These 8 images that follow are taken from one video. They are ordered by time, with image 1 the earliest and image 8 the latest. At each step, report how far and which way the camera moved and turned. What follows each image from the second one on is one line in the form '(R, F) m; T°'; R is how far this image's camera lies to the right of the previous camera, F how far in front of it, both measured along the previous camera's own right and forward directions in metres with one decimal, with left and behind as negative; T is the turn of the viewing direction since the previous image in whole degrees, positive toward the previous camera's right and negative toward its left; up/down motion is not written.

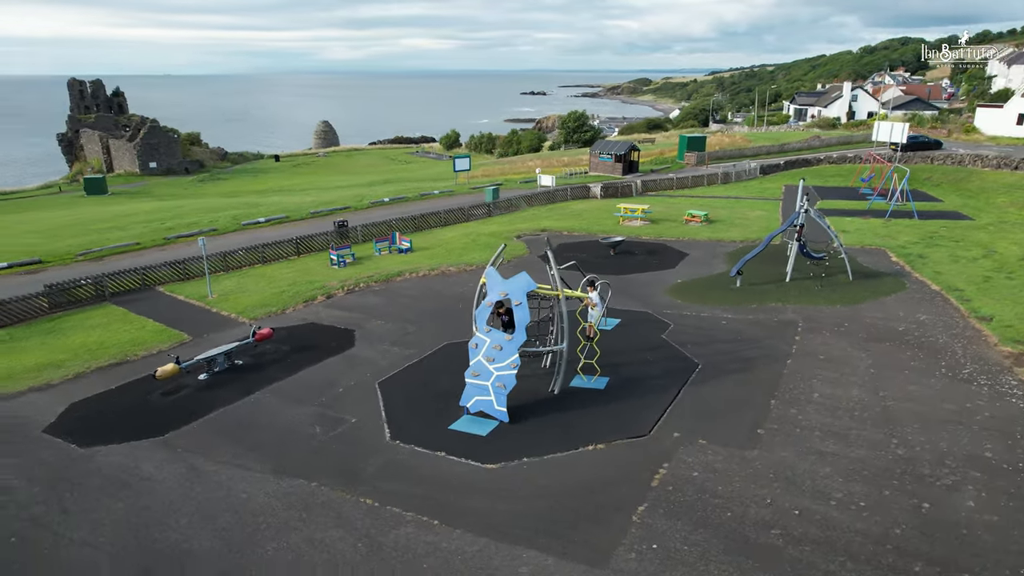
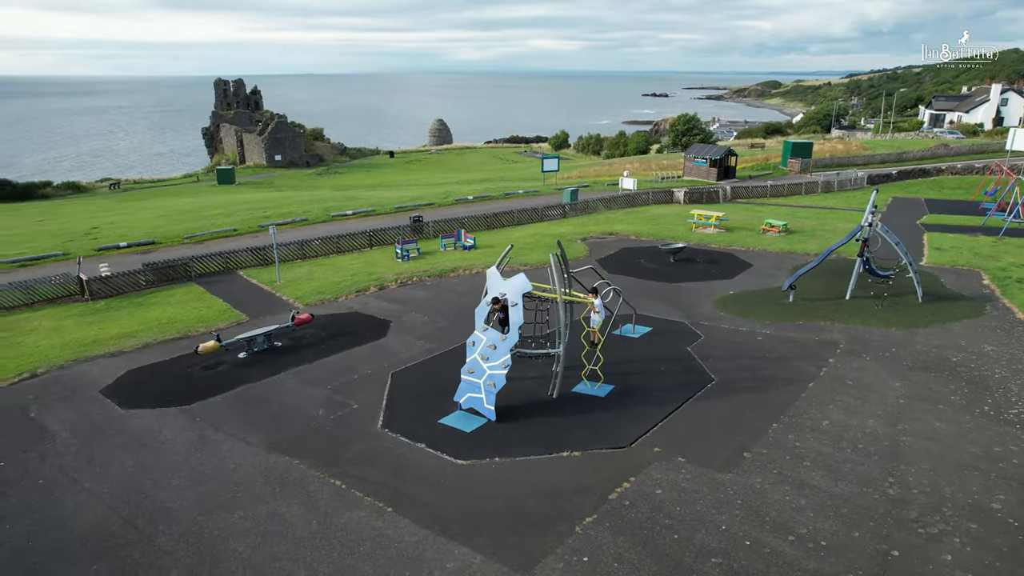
(+2.7, +0.2) m; -10°
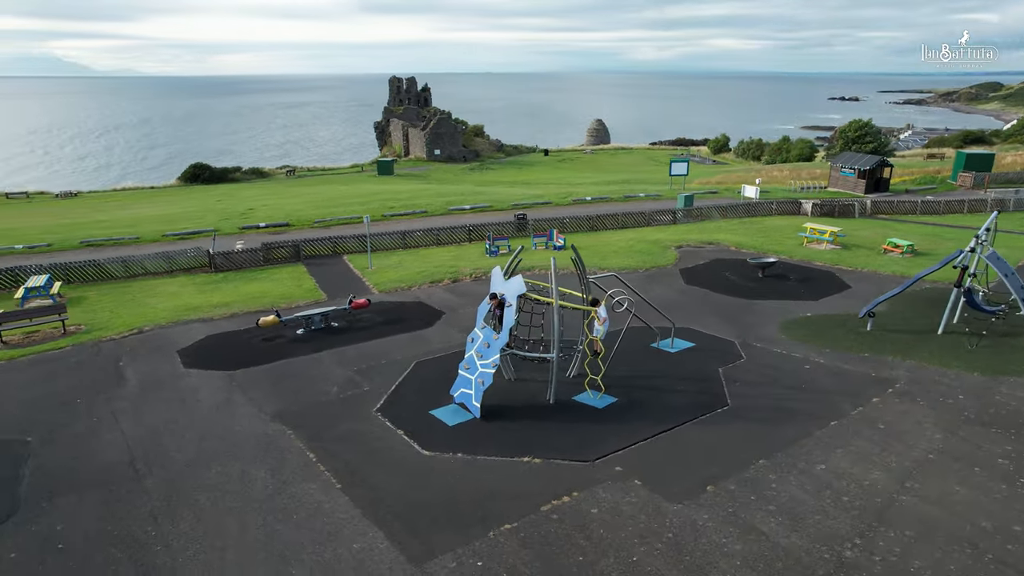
(+3.8, +0.5) m; -14°
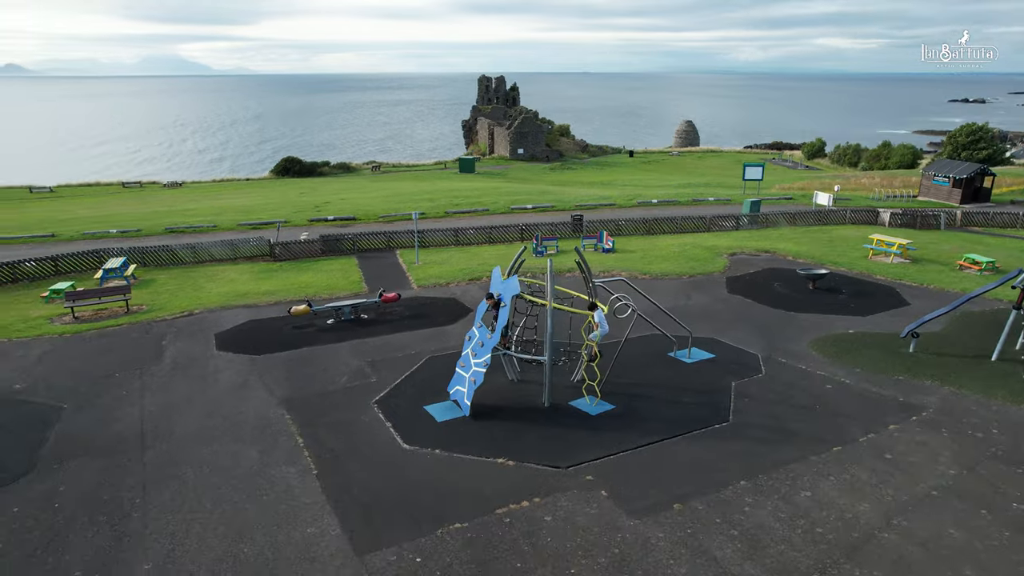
(+2.2, +0.2) m; -8°
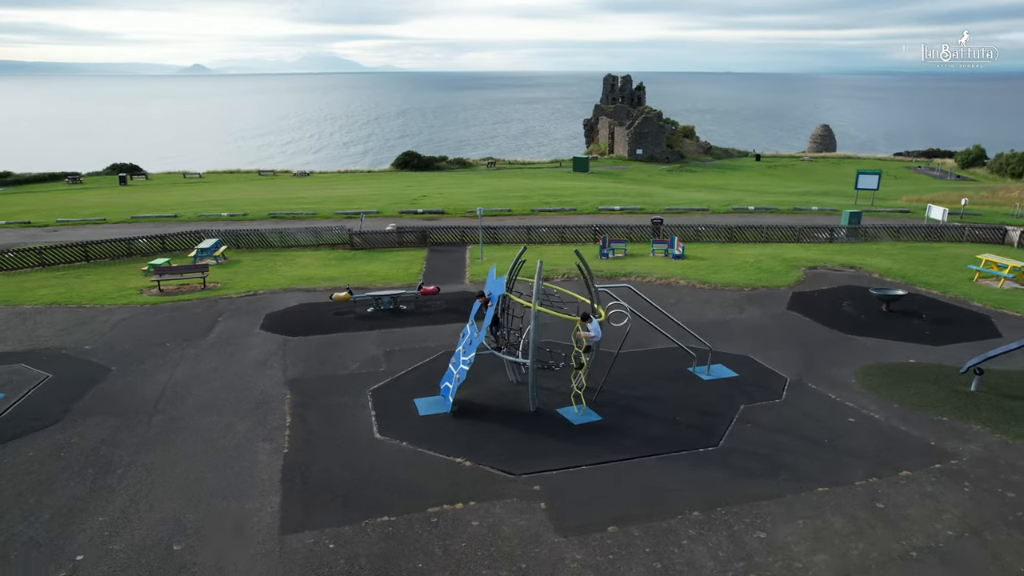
(+3.1, +0.5) m; -11°
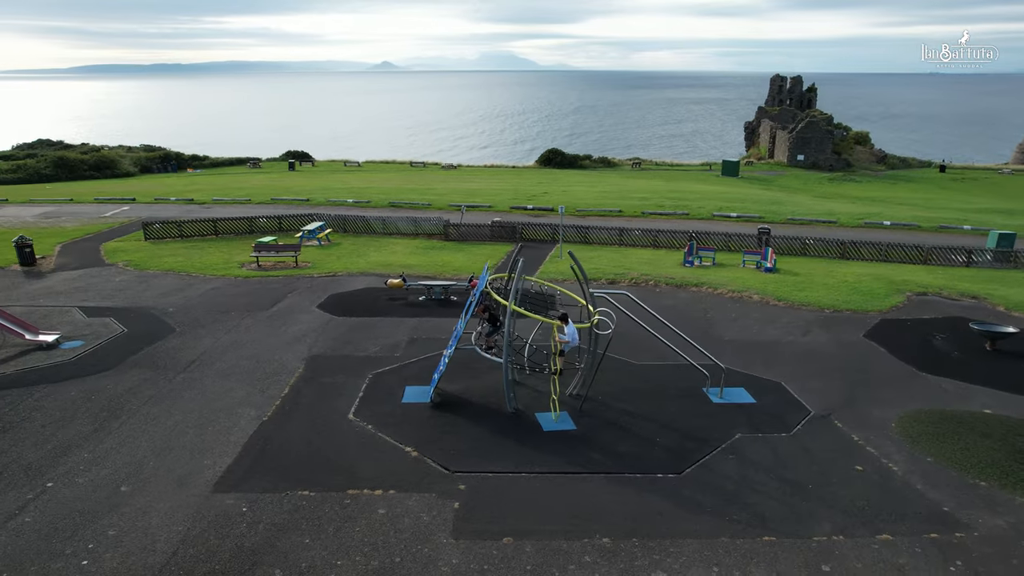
(+4.0, +0.7) m; -14°
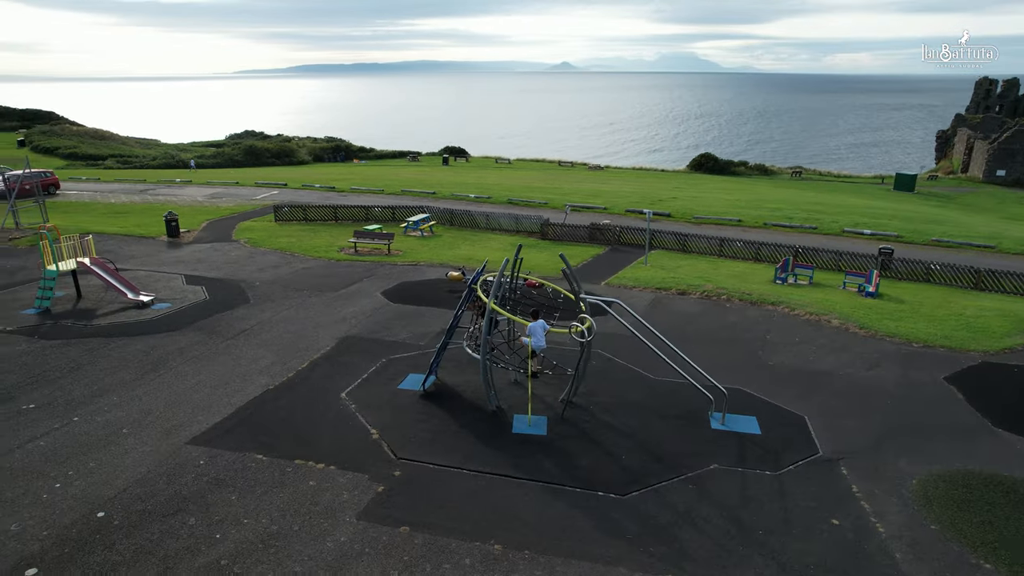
(+4.0, +0.5) m; -14°
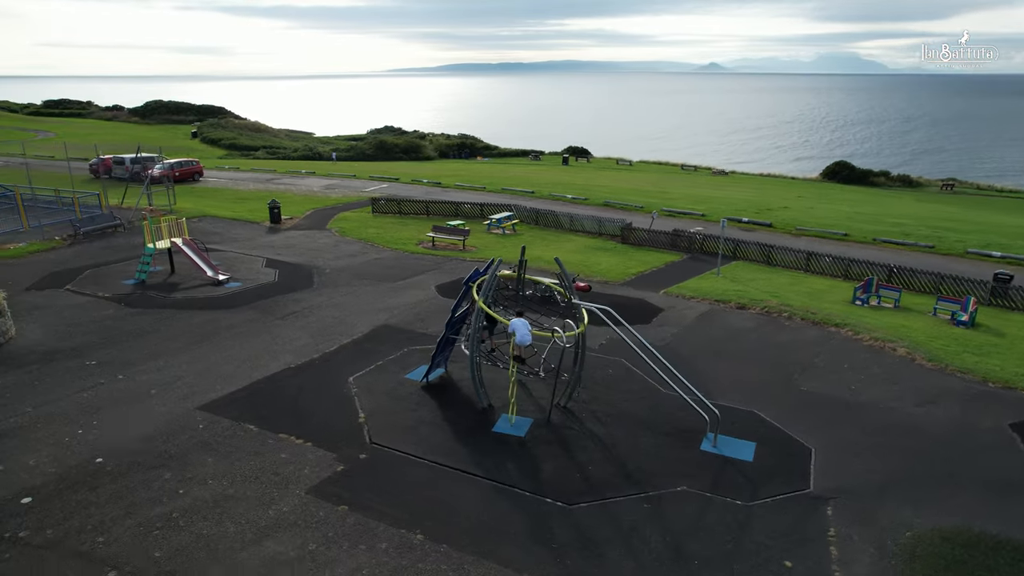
(+3.1, +0.2) m; -11°
